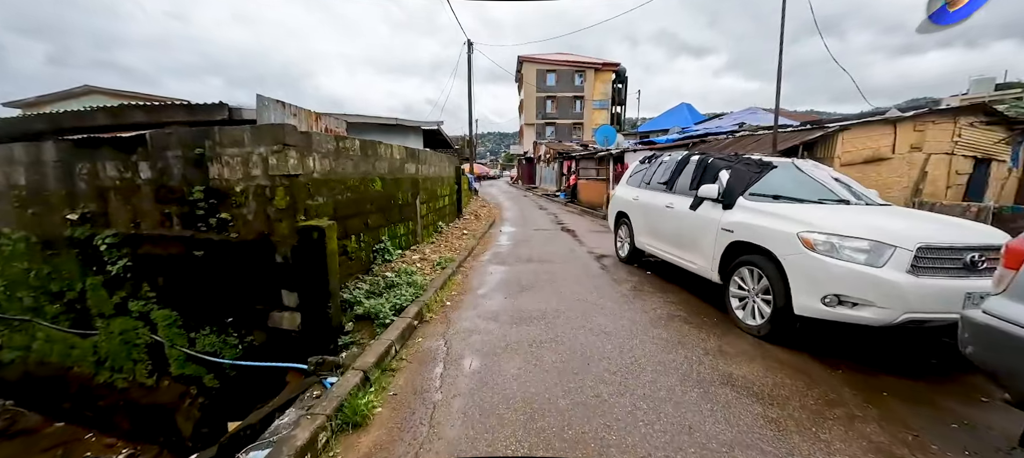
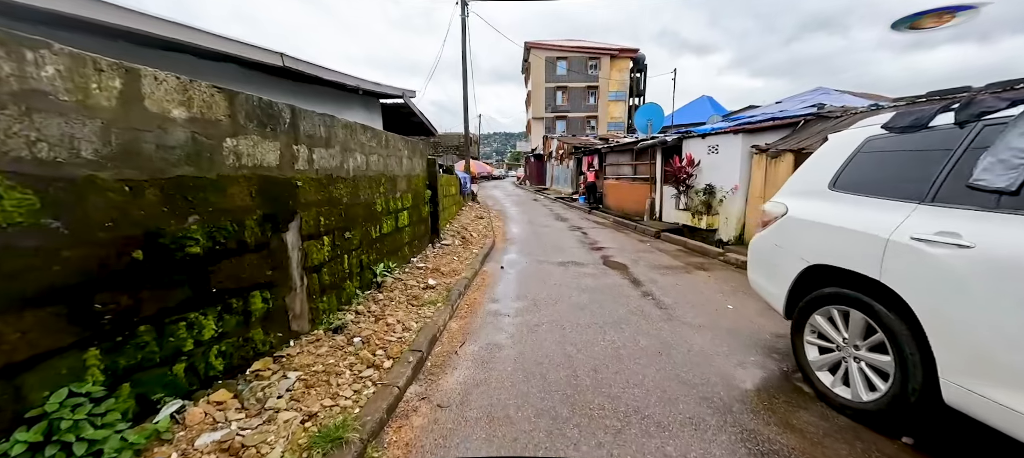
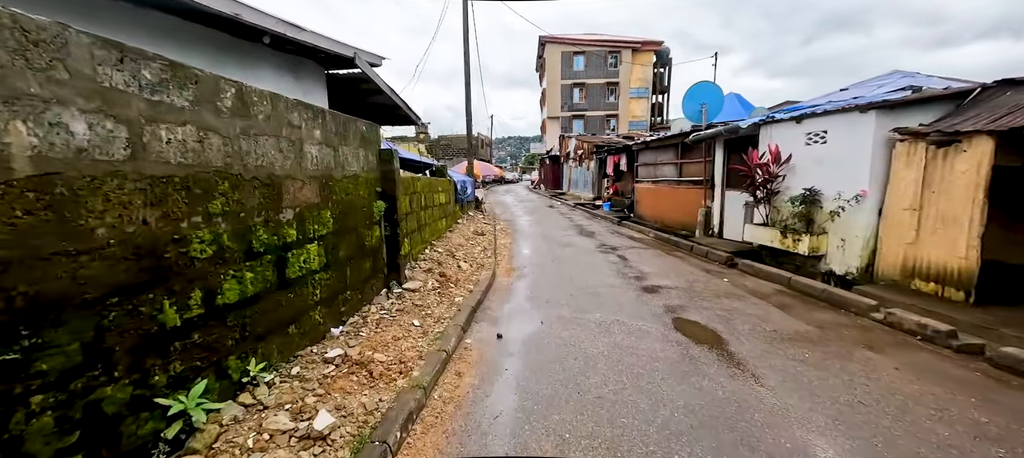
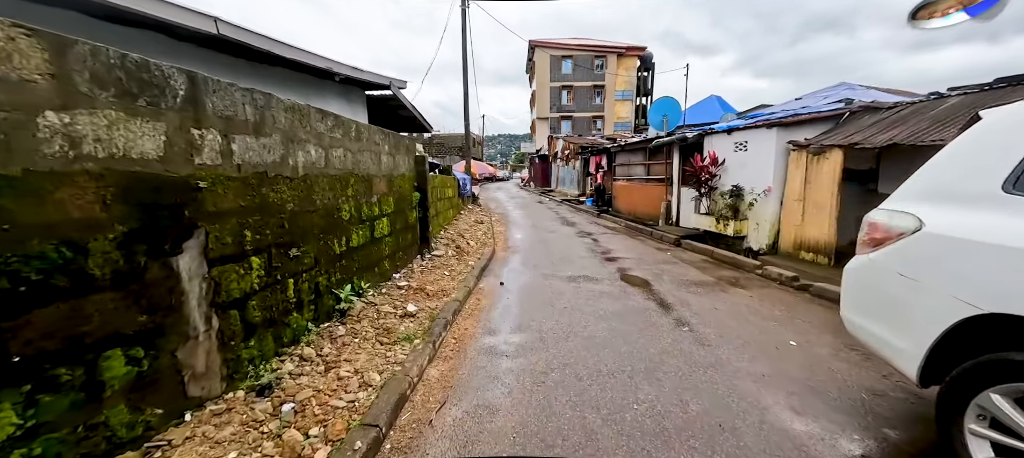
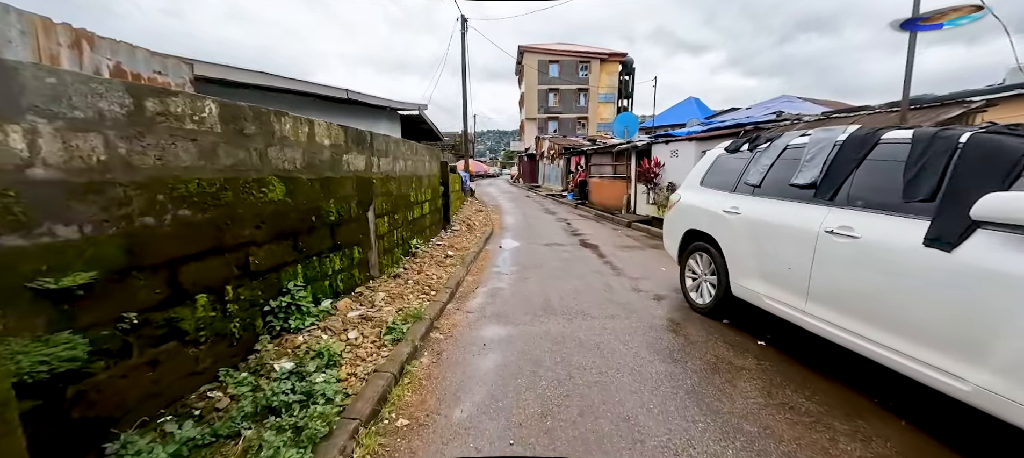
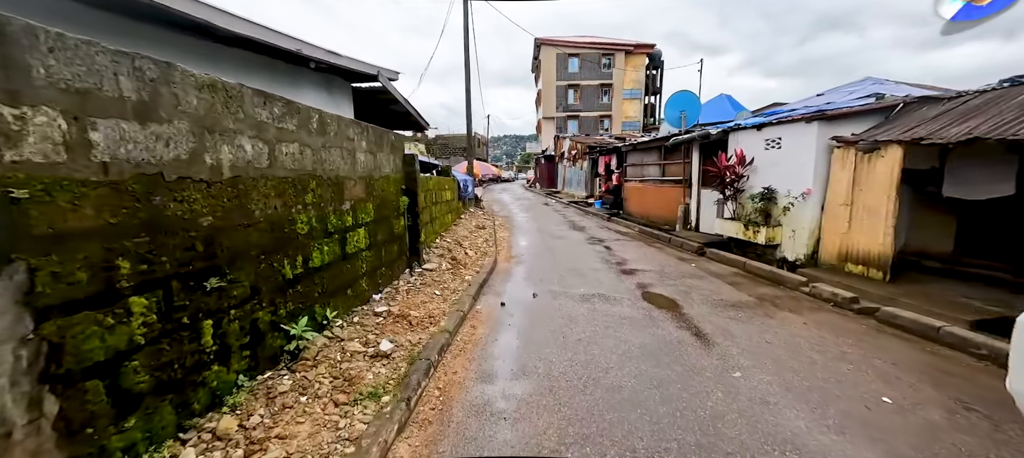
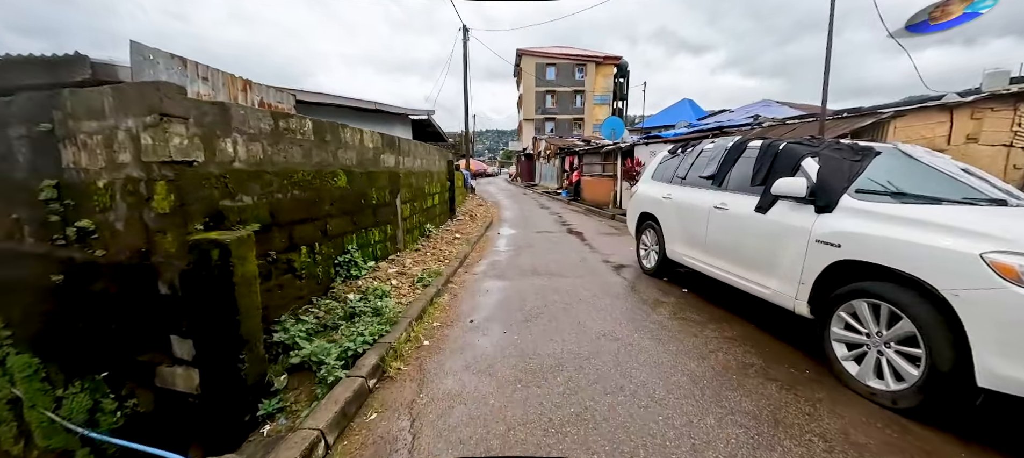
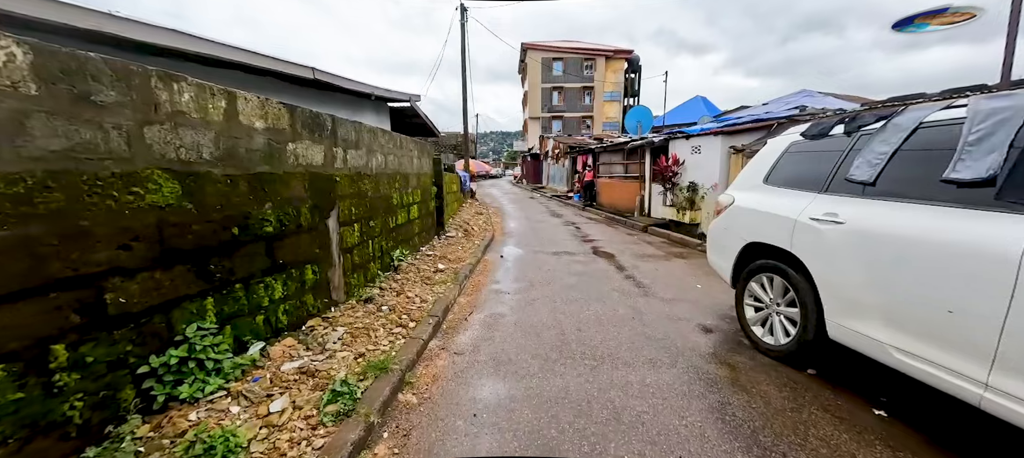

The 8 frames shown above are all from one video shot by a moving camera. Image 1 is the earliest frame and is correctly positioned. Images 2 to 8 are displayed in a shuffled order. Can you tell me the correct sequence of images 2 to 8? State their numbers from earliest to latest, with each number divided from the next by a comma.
7, 5, 8, 2, 4, 6, 3
